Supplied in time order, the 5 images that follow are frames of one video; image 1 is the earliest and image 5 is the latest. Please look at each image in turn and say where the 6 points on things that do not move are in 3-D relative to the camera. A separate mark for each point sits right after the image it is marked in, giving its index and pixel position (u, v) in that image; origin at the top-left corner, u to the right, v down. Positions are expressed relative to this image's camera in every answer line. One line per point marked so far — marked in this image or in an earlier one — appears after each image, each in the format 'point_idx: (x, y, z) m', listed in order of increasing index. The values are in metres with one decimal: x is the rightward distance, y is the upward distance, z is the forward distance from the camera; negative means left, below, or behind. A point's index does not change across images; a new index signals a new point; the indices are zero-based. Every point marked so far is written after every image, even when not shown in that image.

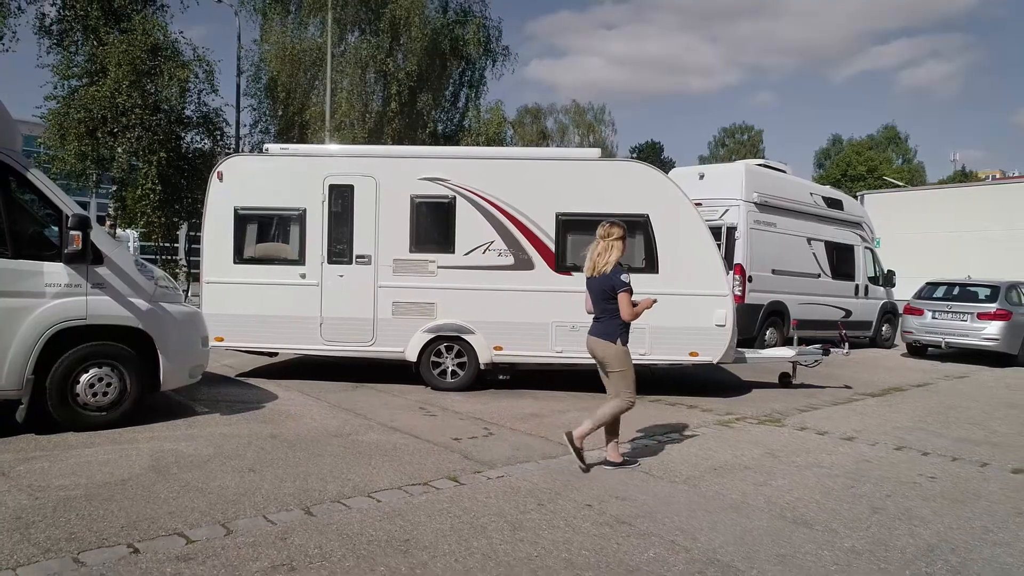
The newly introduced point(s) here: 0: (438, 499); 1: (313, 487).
0: (-0.4, -1.2, +4.2) m
1: (-1.2, -1.2, +4.3) m
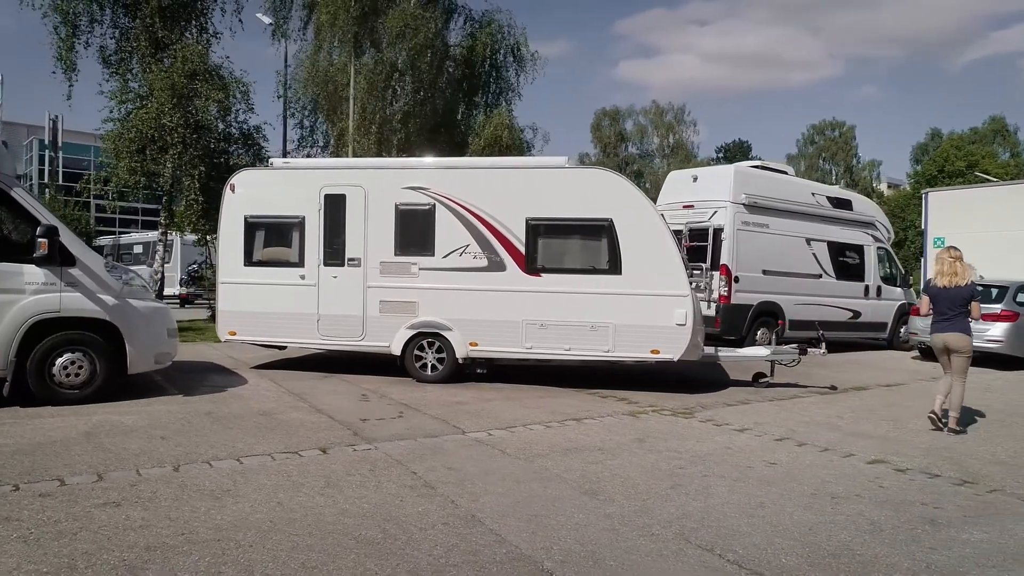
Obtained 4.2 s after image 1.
0: (-1.5, -1.2, +5.0) m
1: (-2.3, -1.2, +5.2) m
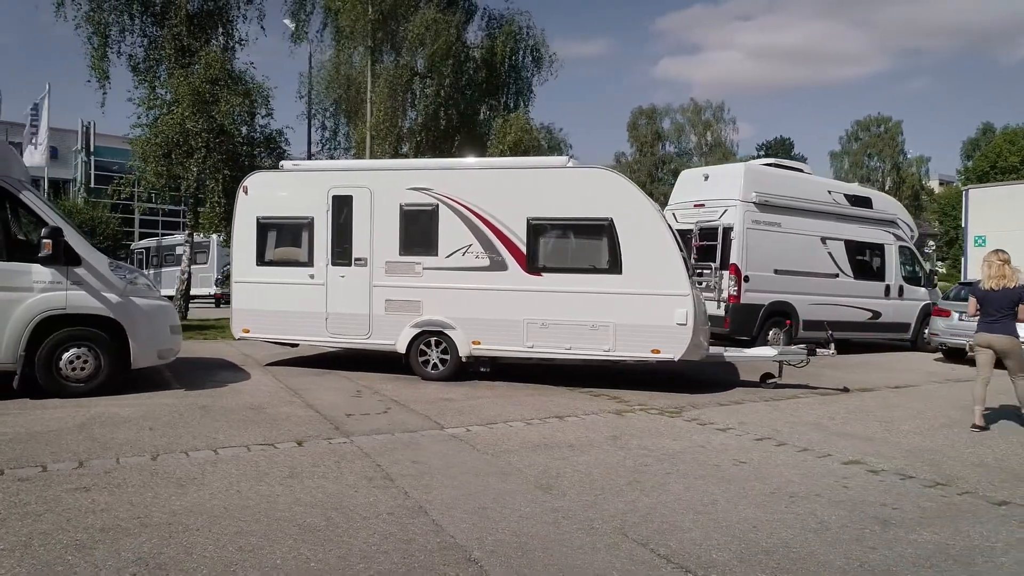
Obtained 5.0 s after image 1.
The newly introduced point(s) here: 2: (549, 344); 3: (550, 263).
0: (-1.8, -1.2, +5.1) m
1: (-2.5, -1.2, +5.4) m
2: (+0.5, -0.8, +9.7) m
3: (+0.5, +0.3, +9.8) m
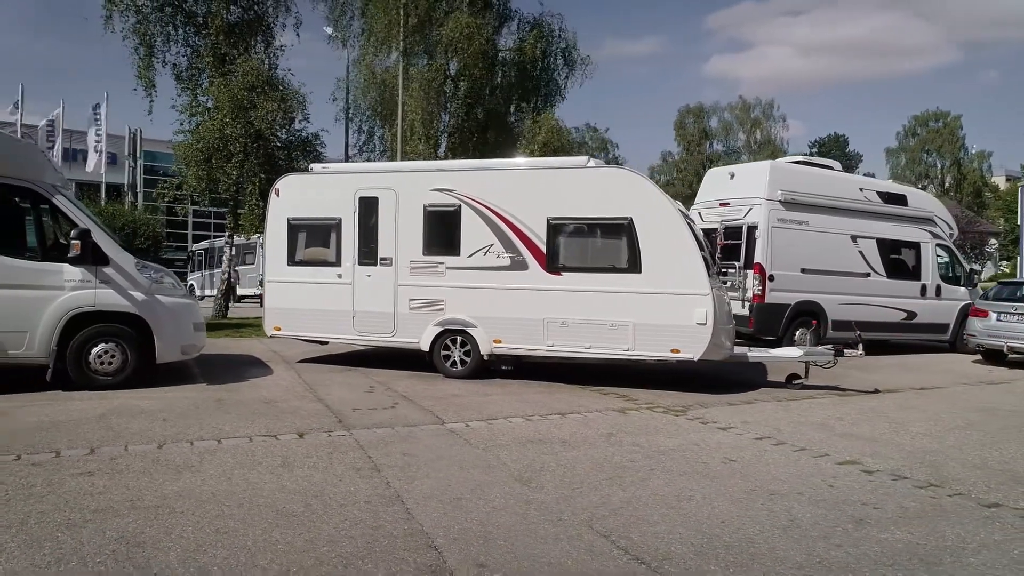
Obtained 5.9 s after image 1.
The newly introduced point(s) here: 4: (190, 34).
0: (-1.9, -1.2, +5.4) m
1: (-2.6, -1.1, +5.7) m
2: (+0.7, -0.7, +9.8) m
3: (+0.8, +0.3, +9.8) m
4: (-7.3, +5.8, +16.4) m
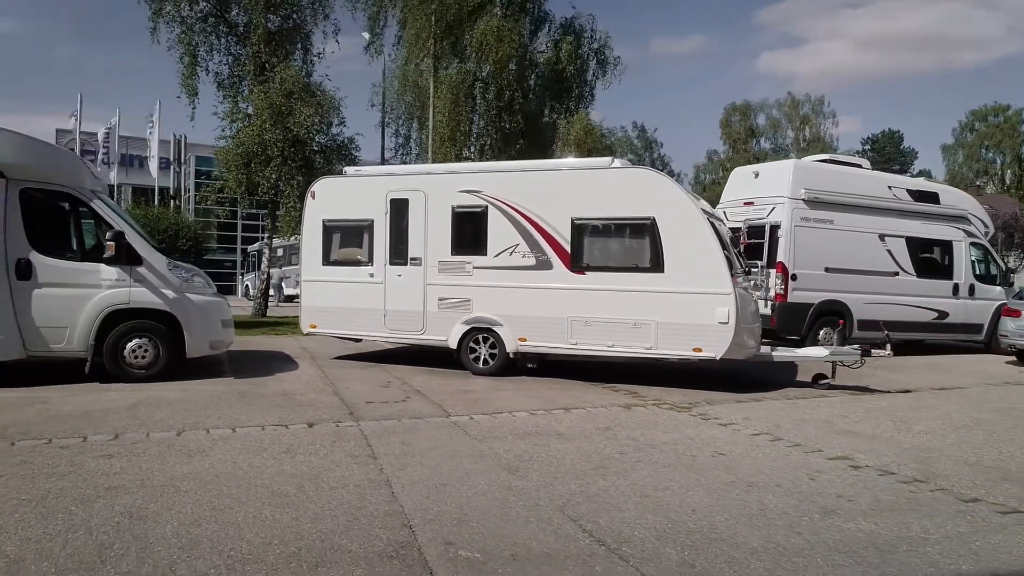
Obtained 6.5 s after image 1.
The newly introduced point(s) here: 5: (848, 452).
0: (-1.9, -1.2, +5.7) m
1: (-2.6, -1.1, +6.1) m
2: (+1.0, -0.7, +10.0) m
3: (+1.0, +0.4, +10.0) m
4: (-6.6, +5.8, +17.1) m
5: (+2.7, -1.3, +5.7) m
